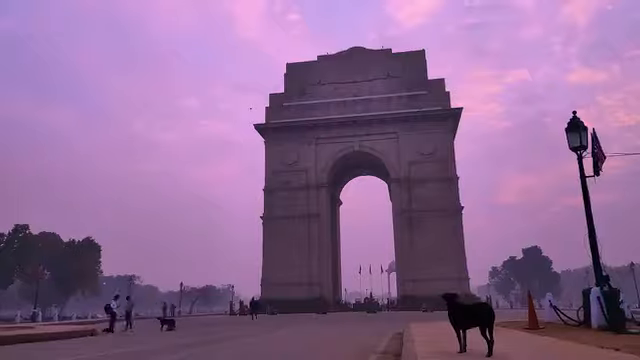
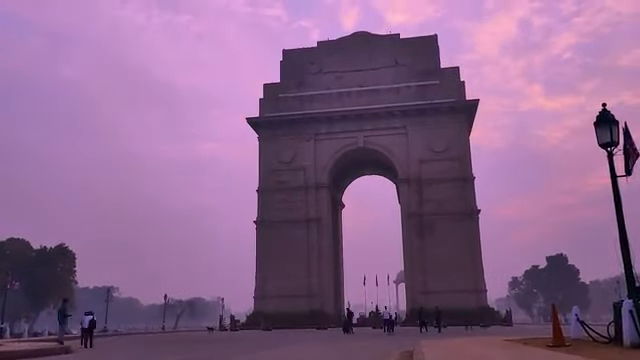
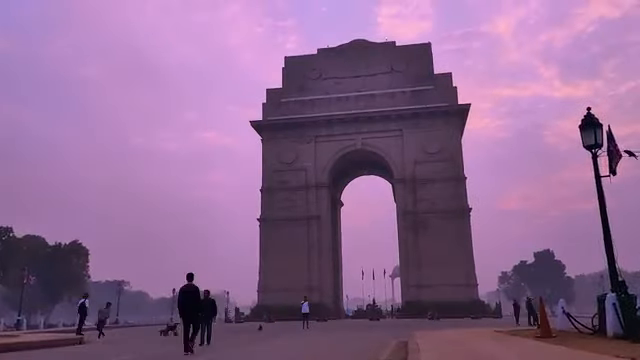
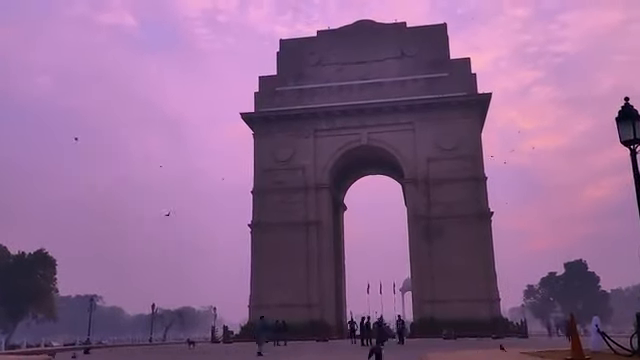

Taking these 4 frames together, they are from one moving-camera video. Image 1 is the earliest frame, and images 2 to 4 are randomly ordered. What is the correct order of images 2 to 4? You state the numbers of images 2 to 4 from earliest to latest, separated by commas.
3, 2, 4
